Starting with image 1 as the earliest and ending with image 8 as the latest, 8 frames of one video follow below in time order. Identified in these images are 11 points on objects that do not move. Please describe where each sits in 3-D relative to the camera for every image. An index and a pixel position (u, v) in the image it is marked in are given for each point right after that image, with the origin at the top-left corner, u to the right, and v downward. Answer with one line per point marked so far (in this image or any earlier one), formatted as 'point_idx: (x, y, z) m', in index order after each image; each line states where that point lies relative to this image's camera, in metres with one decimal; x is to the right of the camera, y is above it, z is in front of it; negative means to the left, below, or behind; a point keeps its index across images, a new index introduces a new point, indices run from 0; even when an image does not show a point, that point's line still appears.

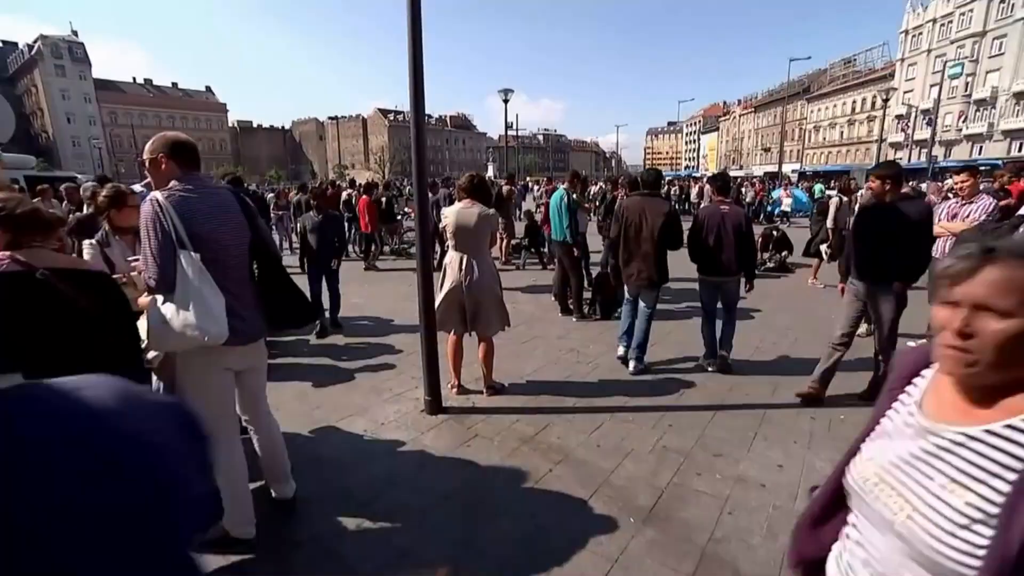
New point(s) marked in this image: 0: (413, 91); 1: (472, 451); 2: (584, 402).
0: (-0.7, +1.4, +3.3) m
1: (-0.3, -1.2, +3.4) m
2: (+0.6, -1.0, +4.1) m
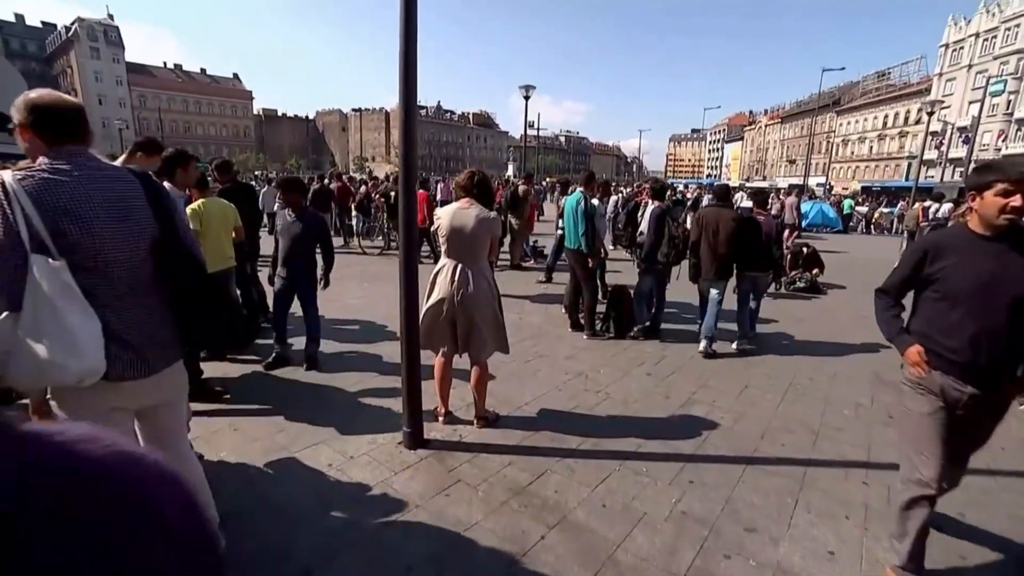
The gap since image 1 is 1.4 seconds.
0: (-0.7, +1.3, +2.8) m
1: (-0.4, -1.3, +2.8) m
2: (+0.6, -1.2, +3.5) m
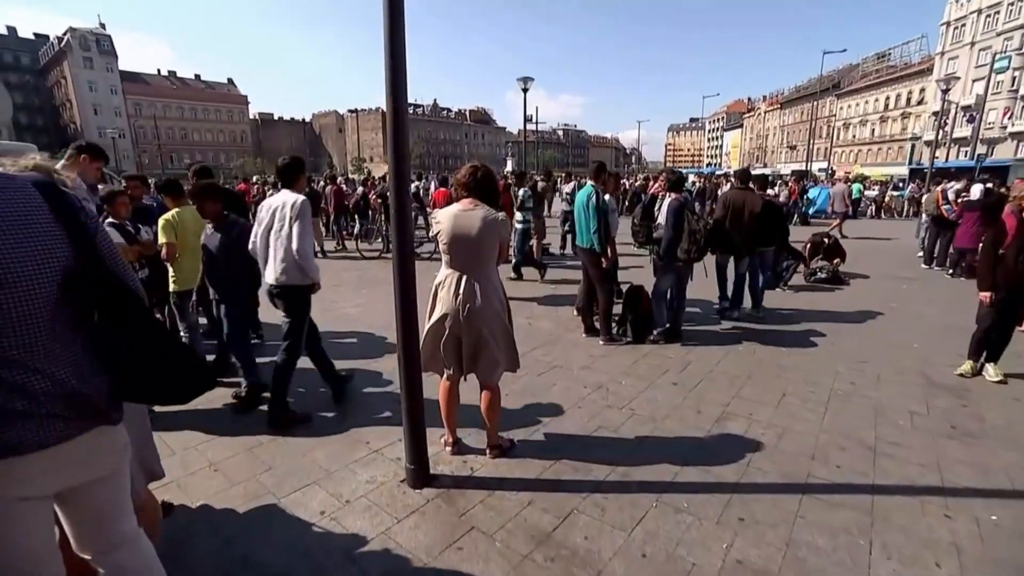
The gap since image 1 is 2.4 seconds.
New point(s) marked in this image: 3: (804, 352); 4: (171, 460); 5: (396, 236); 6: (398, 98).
0: (-0.6, +1.2, +2.3) m
1: (-0.3, -1.4, +2.4) m
2: (+0.7, -1.2, +3.1) m
3: (+3.3, -0.7, +5.2) m
4: (-2.3, -1.2, +3.1) m
5: (-0.6, +0.2, +2.5) m
6: (-0.6, +1.0, +2.4) m
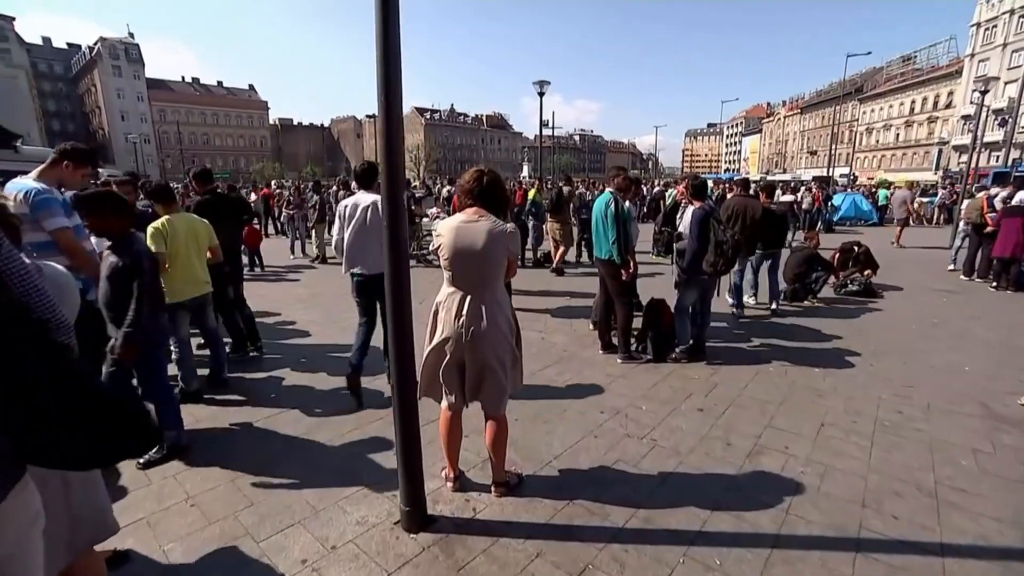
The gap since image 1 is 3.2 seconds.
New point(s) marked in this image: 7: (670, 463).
0: (-0.6, +1.1, +2.0) m
1: (-0.2, -1.5, +2.0) m
2: (+0.7, -1.4, +2.7) m
3: (+3.4, -0.9, +4.8) m
4: (-2.3, -1.3, +2.9) m
5: (-0.6, +0.1, +2.2) m
6: (-0.5, +0.8, +2.1) m
7: (+1.1, -1.3, +3.3) m
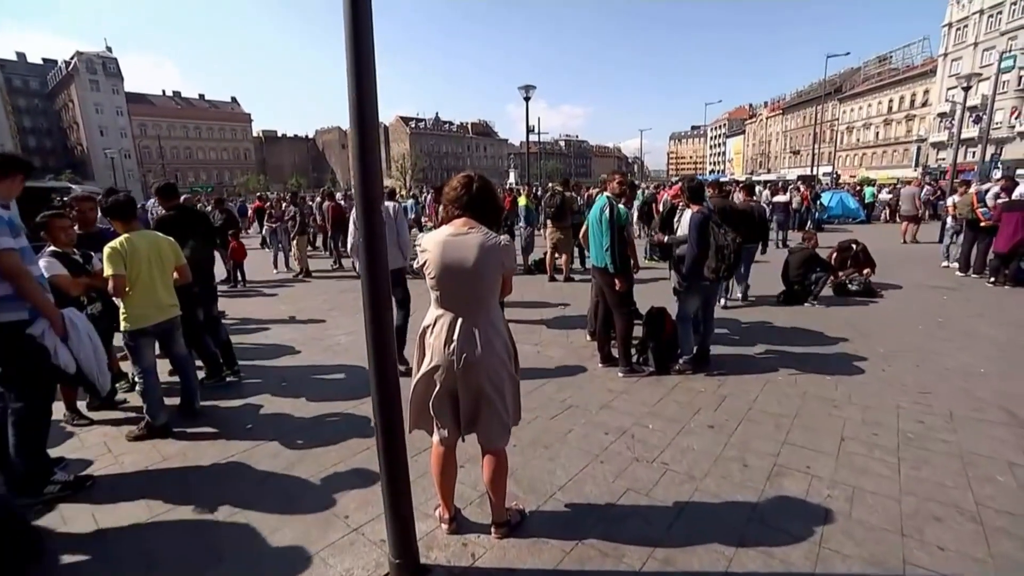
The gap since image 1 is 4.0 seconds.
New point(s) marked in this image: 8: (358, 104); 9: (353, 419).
0: (-0.6, +1.0, +1.8) m
1: (-0.2, -1.6, +1.7) m
2: (+0.8, -1.4, +2.4) m
3: (+3.4, -0.9, +4.6) m
4: (-2.3, -1.4, +2.5) m
5: (-0.6, 0.0, +1.9) m
6: (-0.6, +0.7, +1.8) m
7: (+1.1, -1.3, +3.0) m
8: (-0.6, +0.7, +1.8) m
9: (-1.4, -1.1, +4.0) m
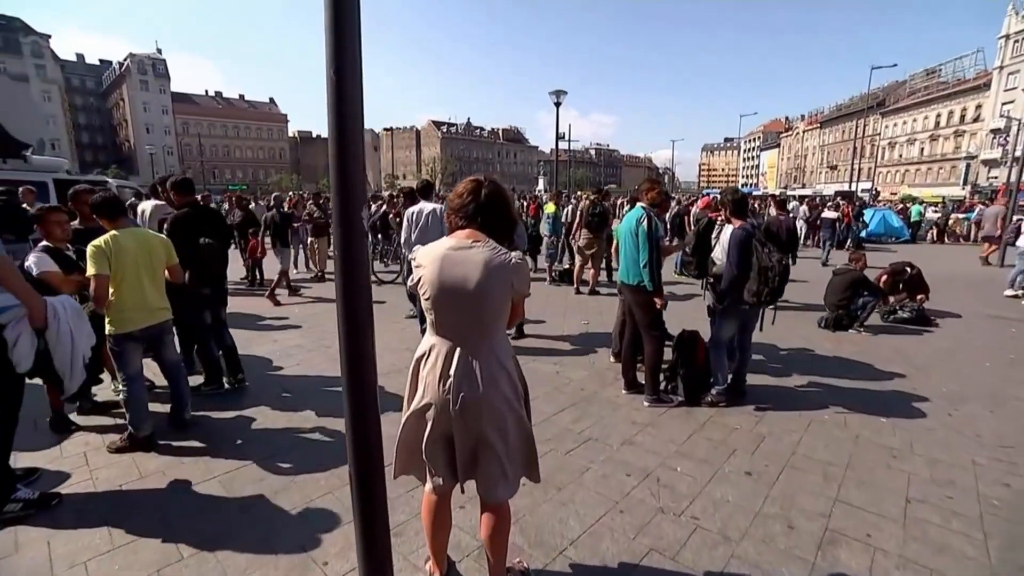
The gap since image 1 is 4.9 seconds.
0: (-0.6, +0.9, +1.4) m
1: (-0.3, -1.7, +1.3) m
2: (+0.7, -1.6, +2.0) m
3: (+3.5, -1.2, +4.0) m
4: (-2.3, -1.5, +2.2) m
5: (-0.6, -0.1, +1.5) m
6: (-0.5, +0.7, +1.5) m
7: (+1.2, -1.5, +2.6) m
8: (-0.6, +0.6, +1.4) m
9: (-1.3, -1.2, +3.7) m
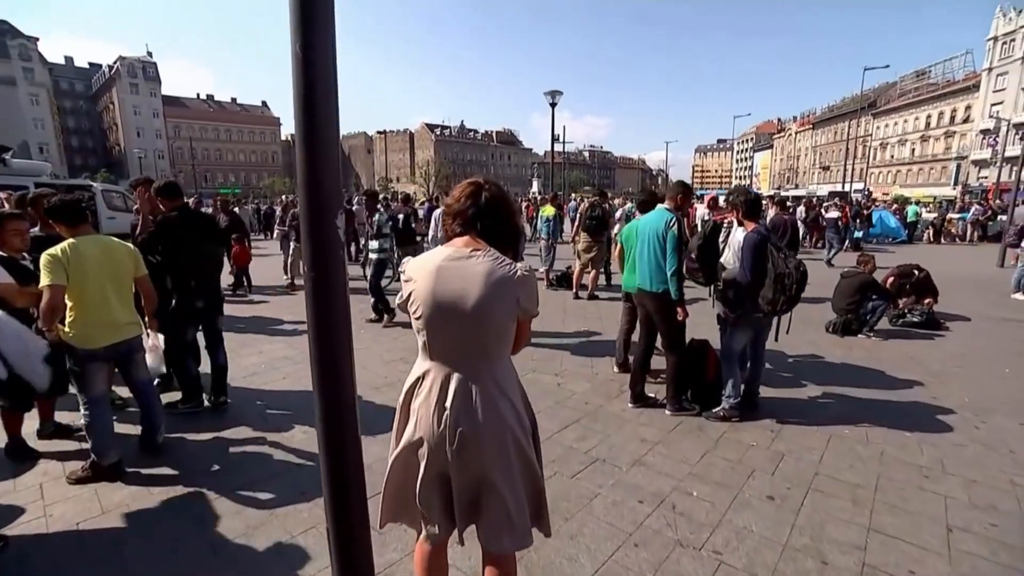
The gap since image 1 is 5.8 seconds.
0: (-0.5, +0.8, +1.1) m
1: (-0.2, -1.8, +1.1) m
2: (+0.8, -1.6, +1.7) m
3: (+3.5, -1.2, +3.7) m
4: (-2.2, -1.5, +1.9) m
5: (-0.6, -0.1, +1.2) m
6: (-0.5, +0.6, +1.2) m
7: (+1.2, -1.6, +2.3) m
8: (-0.5, +0.6, +1.2) m
9: (-1.3, -1.3, +3.4) m
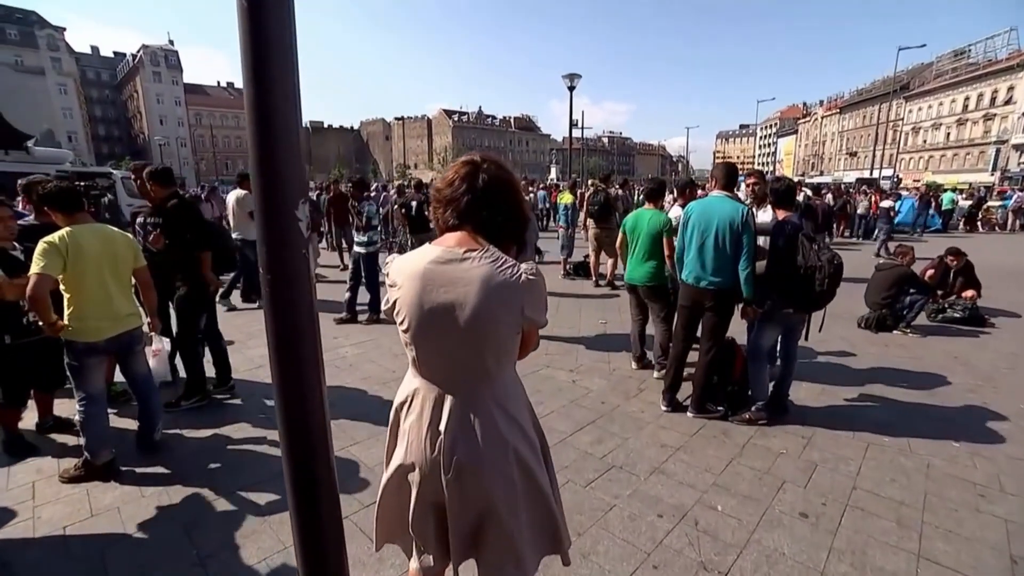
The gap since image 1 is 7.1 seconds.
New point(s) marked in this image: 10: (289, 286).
0: (-0.5, +0.8, +0.9) m
1: (-0.2, -1.8, +0.9) m
2: (+0.8, -1.7, +1.5) m
3: (+3.6, -1.2, +3.4) m
4: (-2.2, -1.5, +1.8) m
5: (-0.6, -0.1, +1.0) m
6: (-0.5, +0.6, +0.9) m
7: (+1.2, -1.6, +2.0) m
8: (-0.5, +0.6, +0.9) m
9: (-1.2, -1.2, +3.2) m
10: (-0.5, 0.0, +1.0) m
